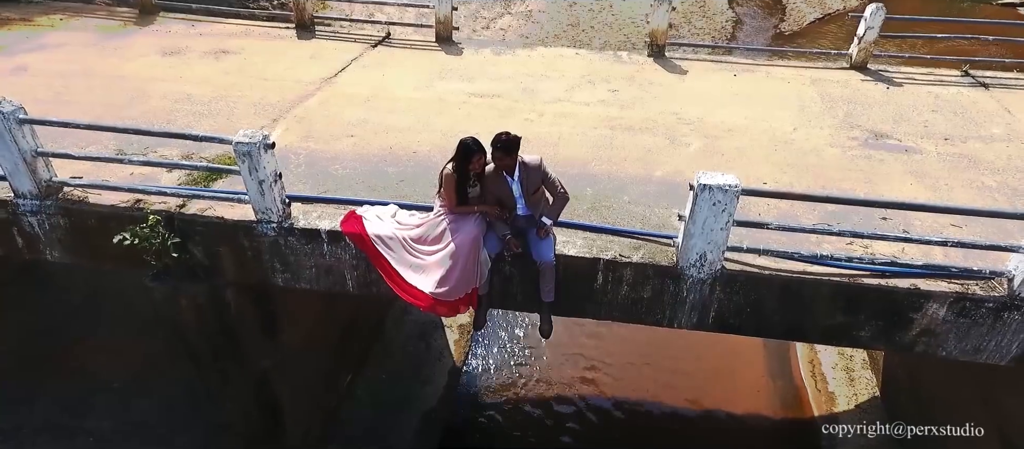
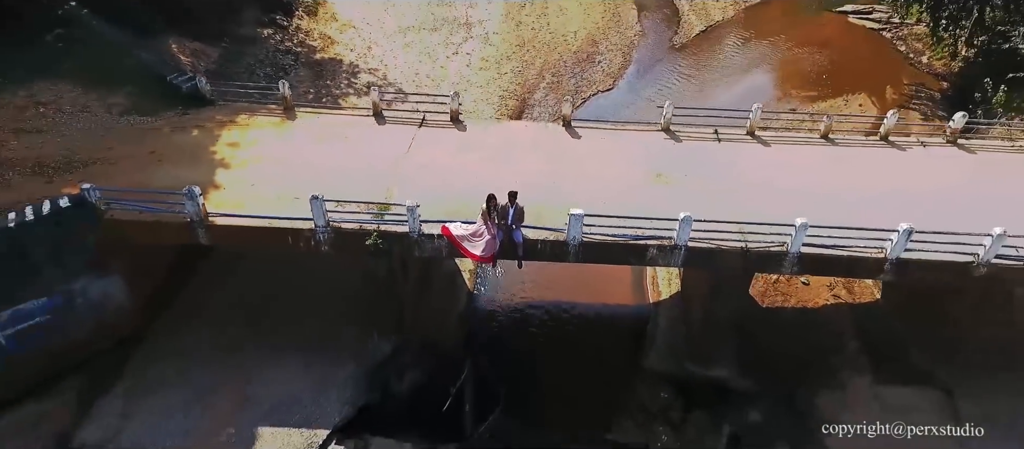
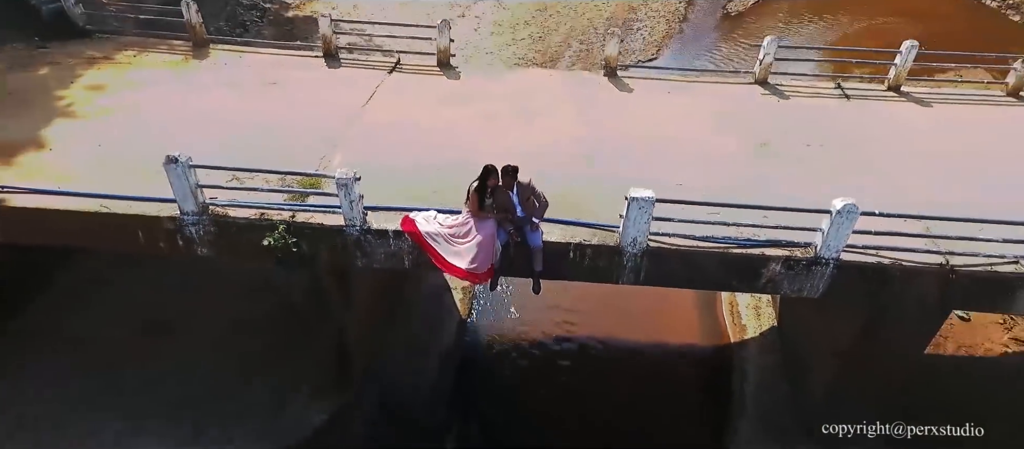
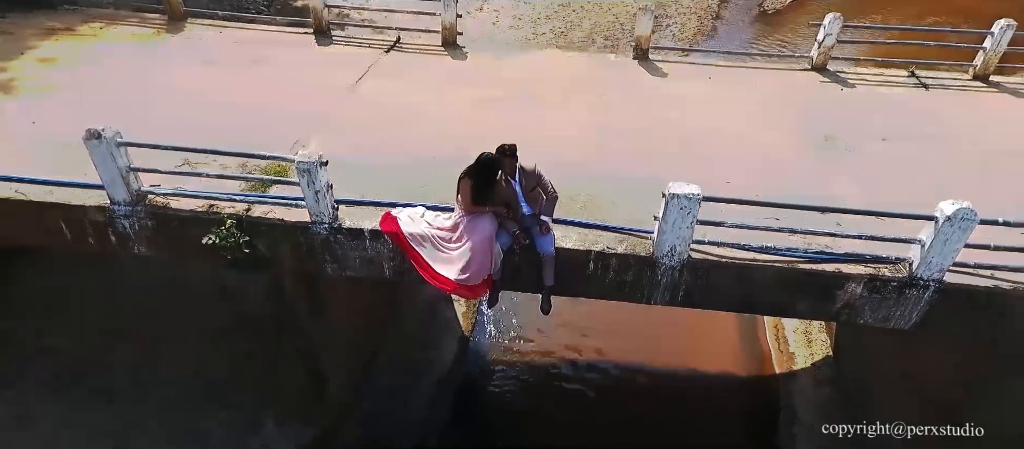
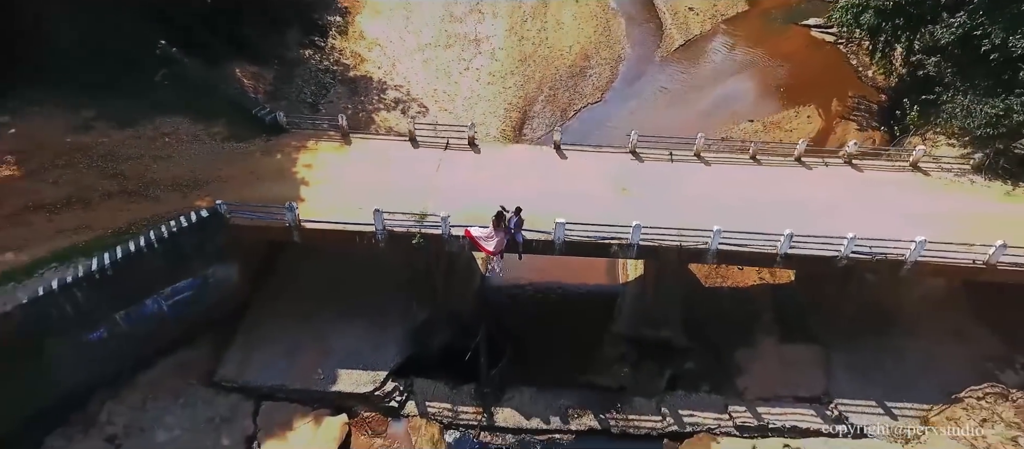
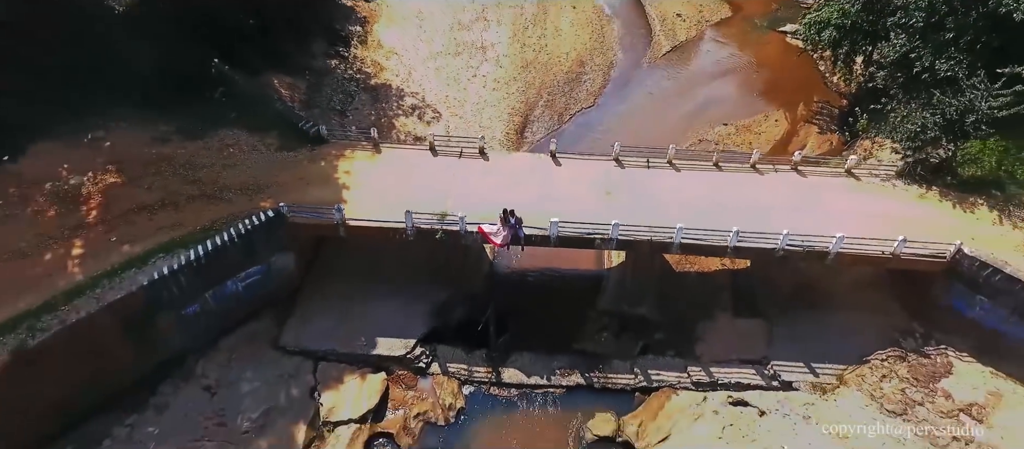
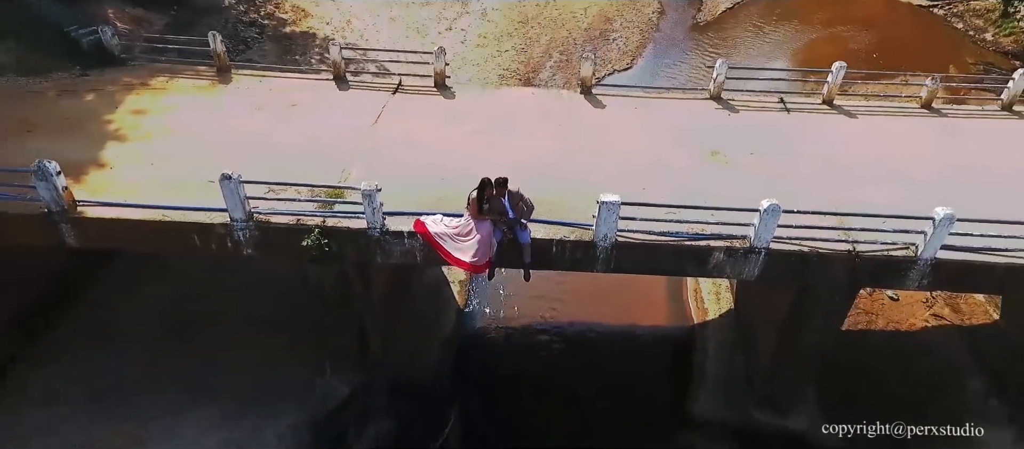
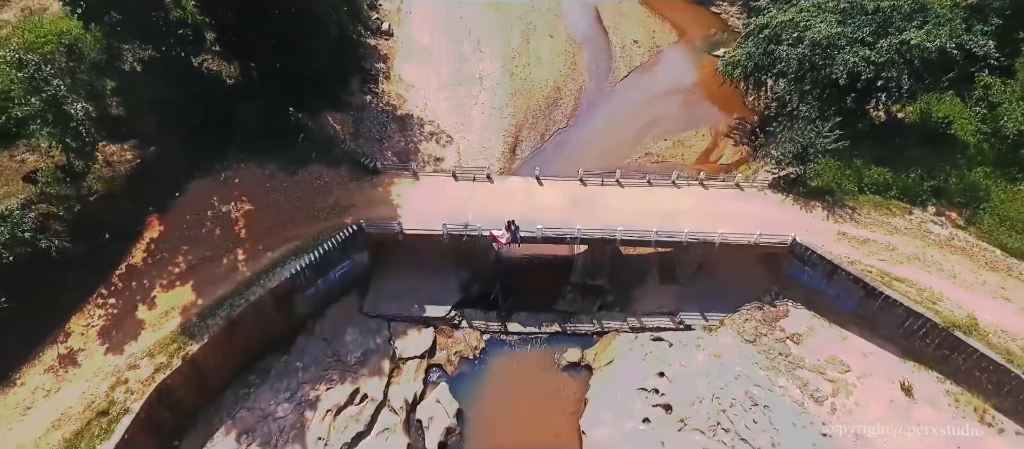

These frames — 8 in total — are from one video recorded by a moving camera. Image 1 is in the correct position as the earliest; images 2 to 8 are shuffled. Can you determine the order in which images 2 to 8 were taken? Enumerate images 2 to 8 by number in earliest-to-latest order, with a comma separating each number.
4, 3, 7, 2, 5, 6, 8
